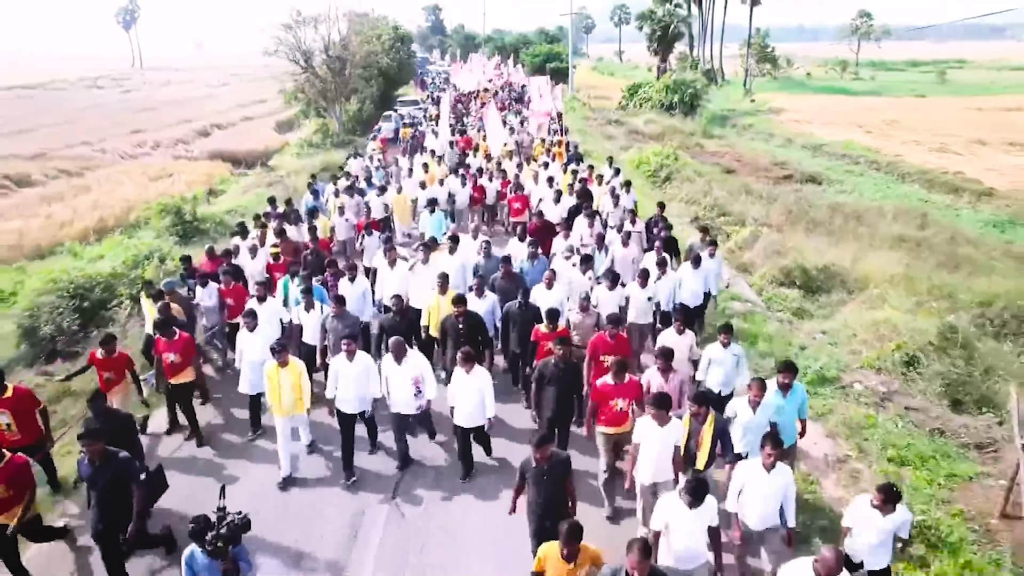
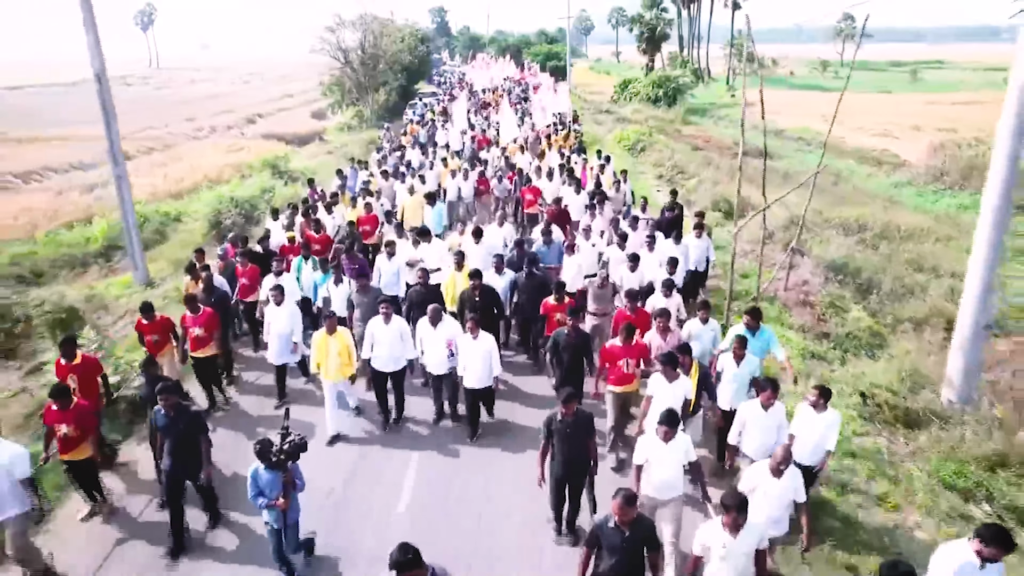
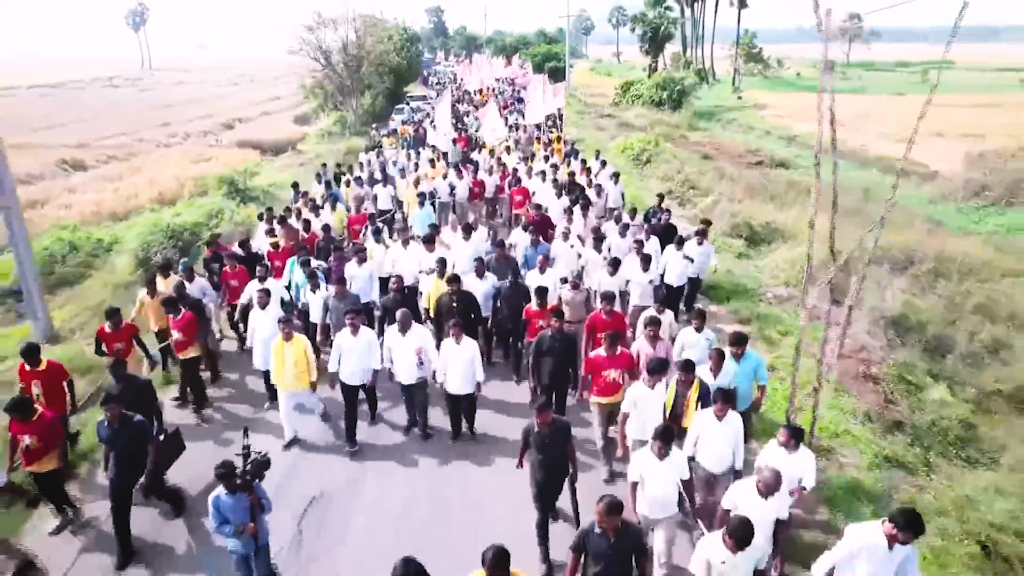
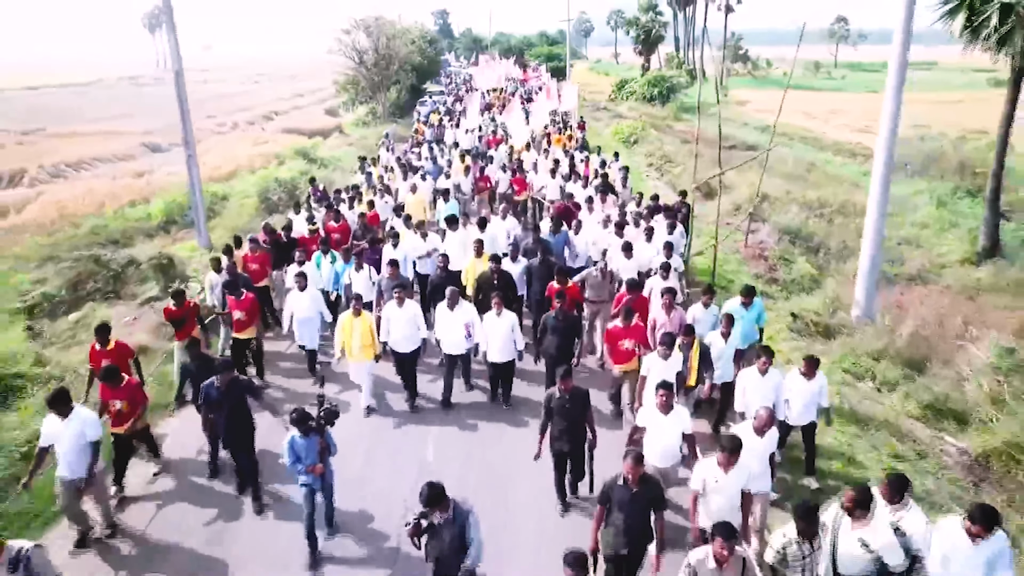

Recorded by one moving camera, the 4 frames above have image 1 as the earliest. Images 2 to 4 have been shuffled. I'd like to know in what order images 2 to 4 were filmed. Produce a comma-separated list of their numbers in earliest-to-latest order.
3, 2, 4
